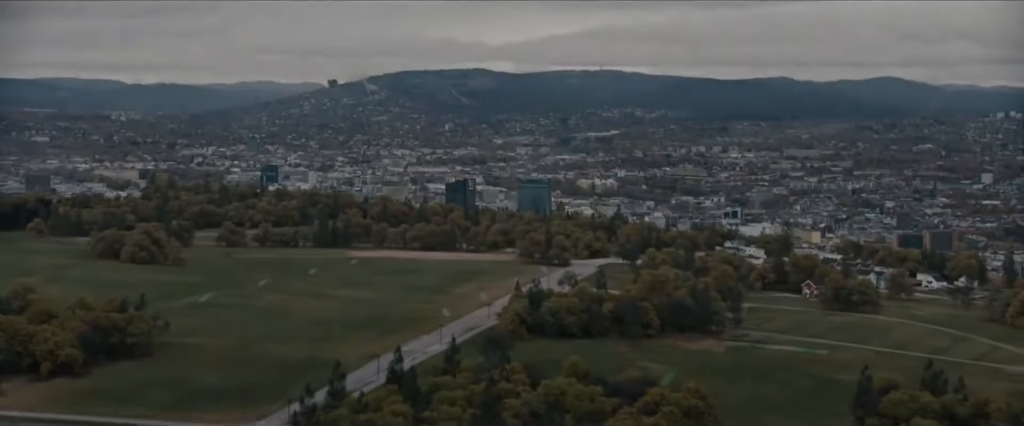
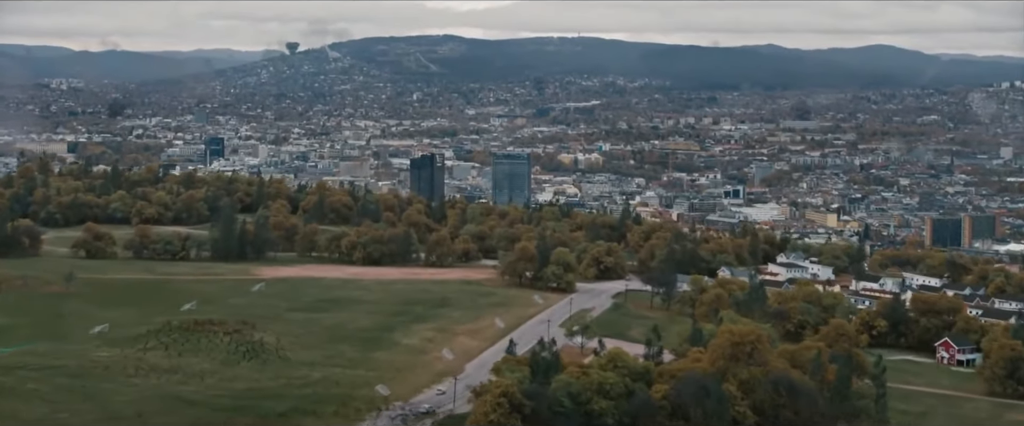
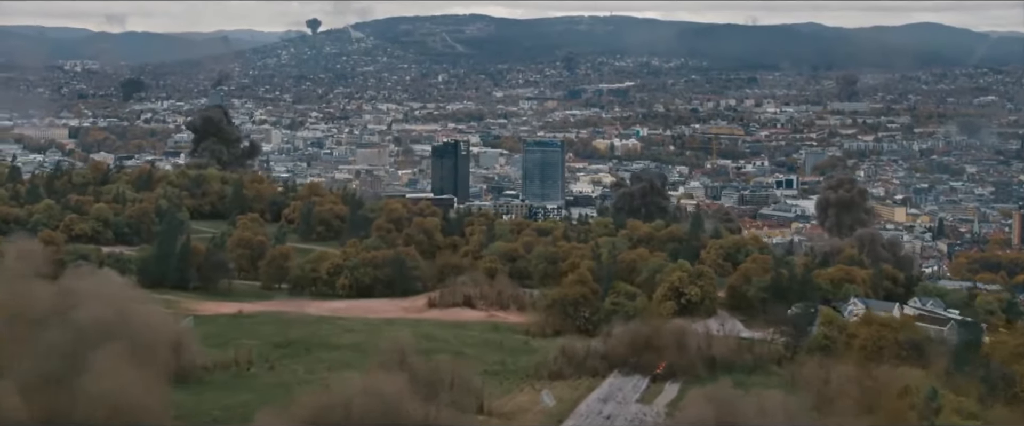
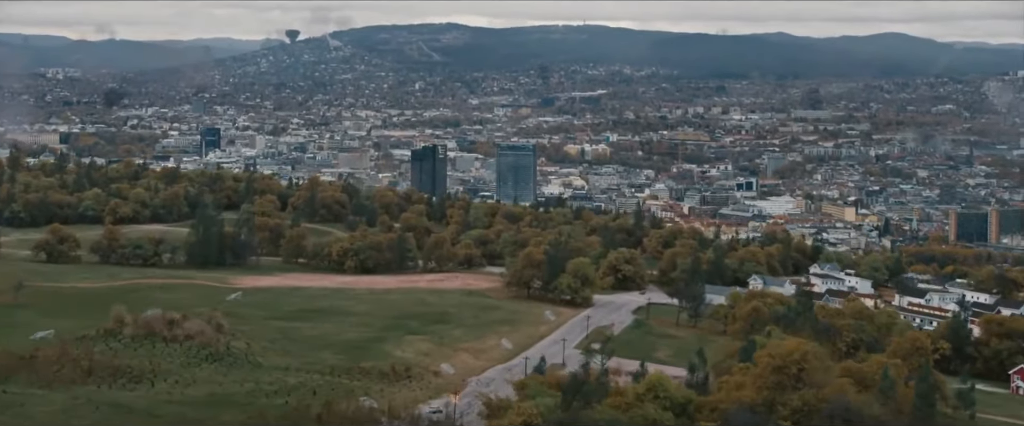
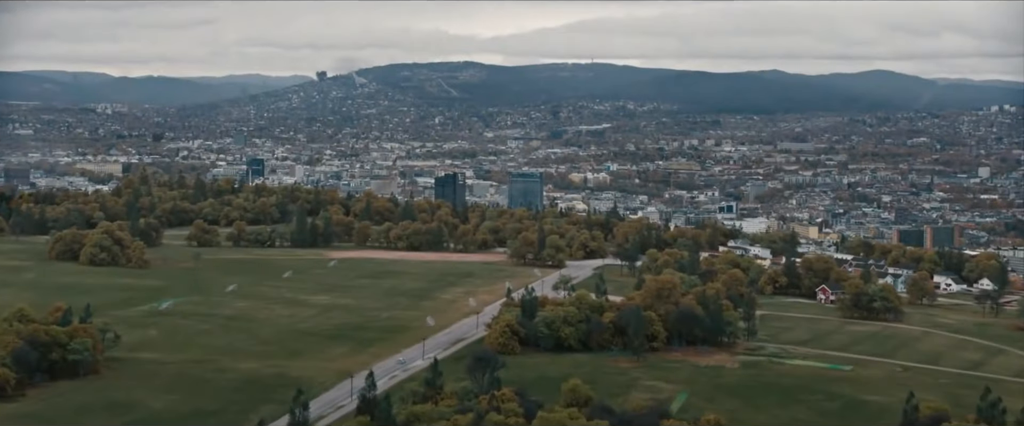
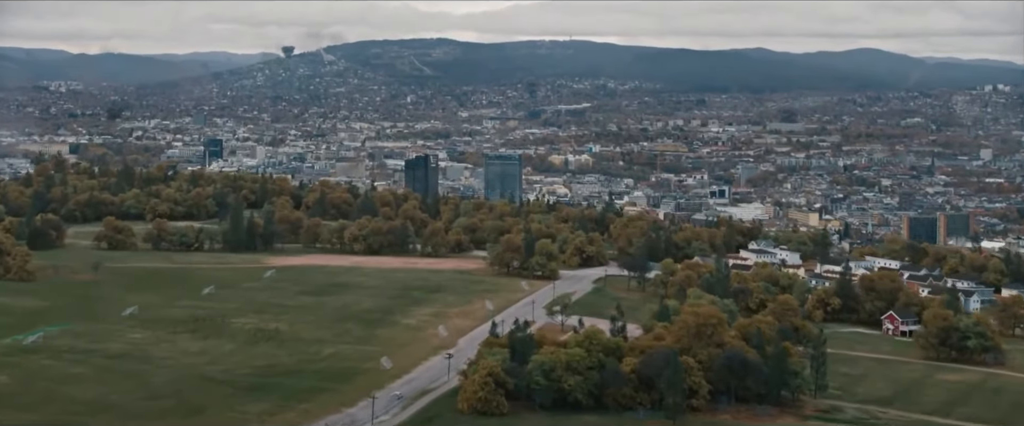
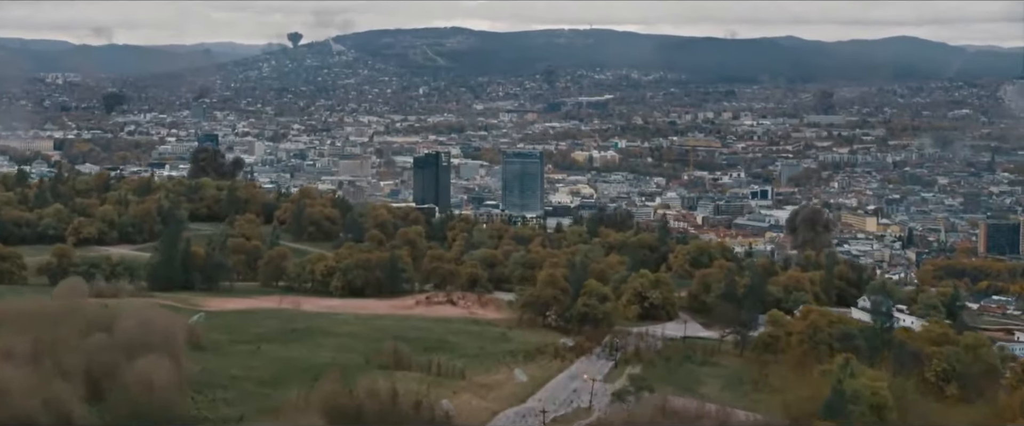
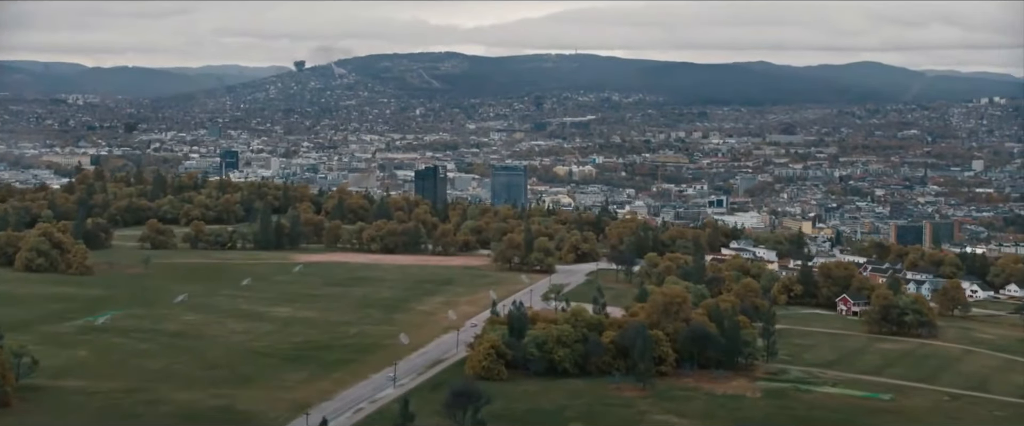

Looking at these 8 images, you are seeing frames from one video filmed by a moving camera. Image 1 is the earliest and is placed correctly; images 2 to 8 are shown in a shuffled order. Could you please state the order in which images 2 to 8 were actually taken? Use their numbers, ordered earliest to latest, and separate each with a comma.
5, 8, 6, 2, 4, 7, 3
